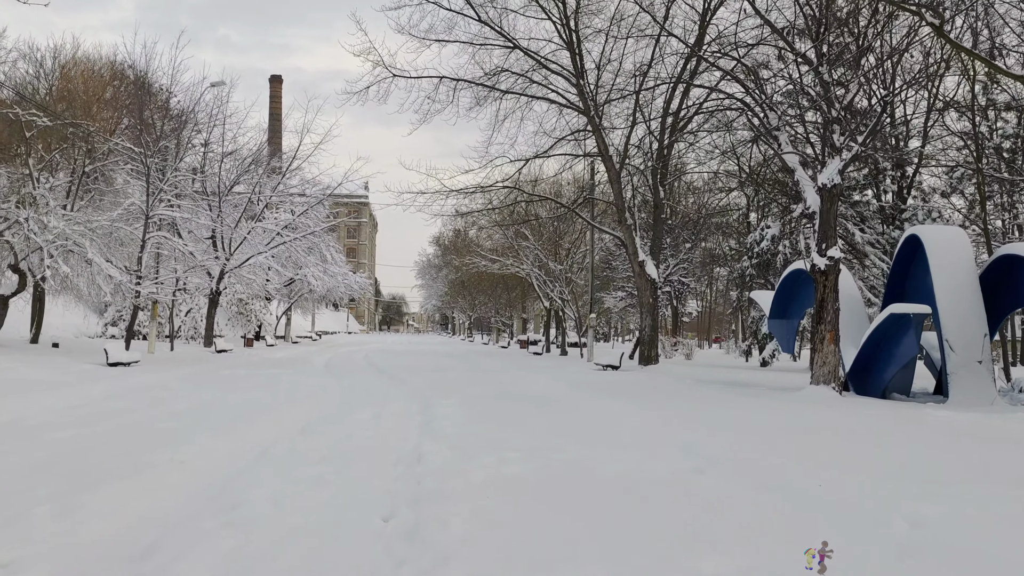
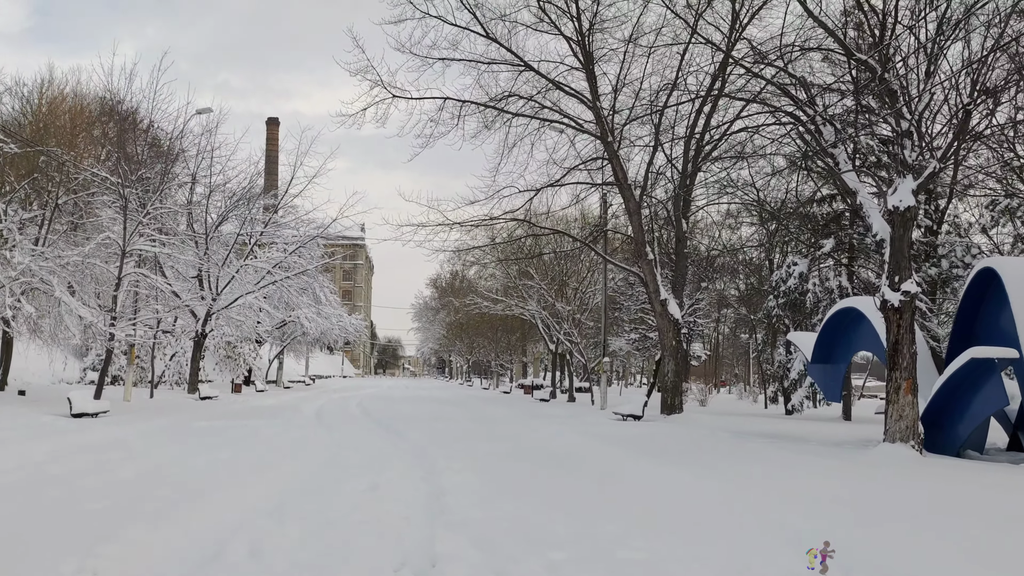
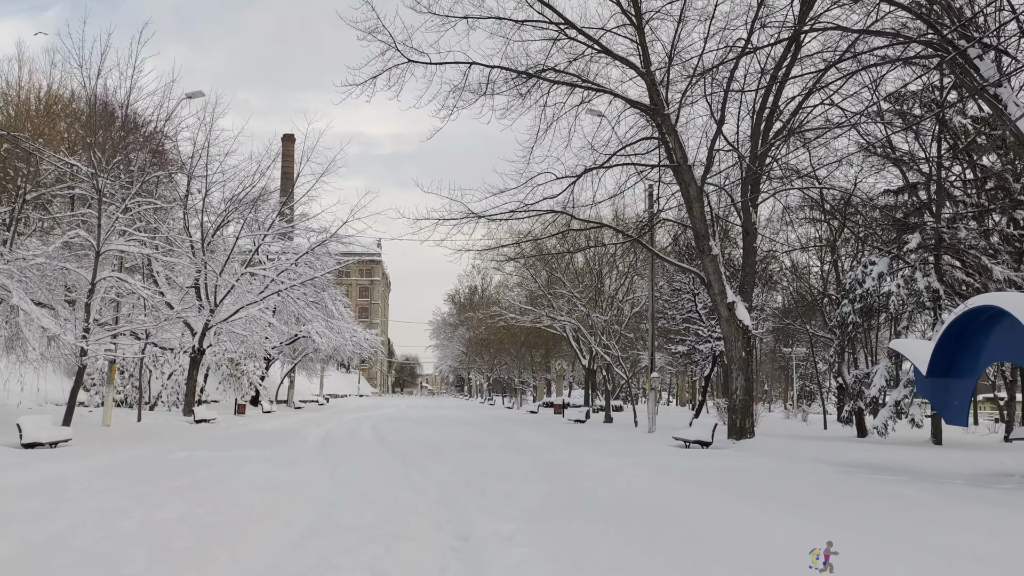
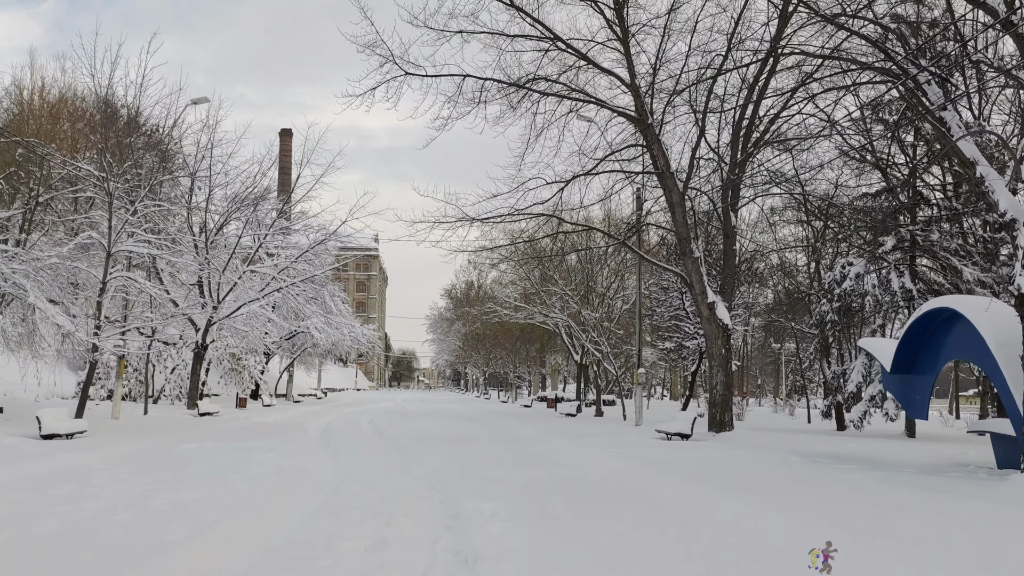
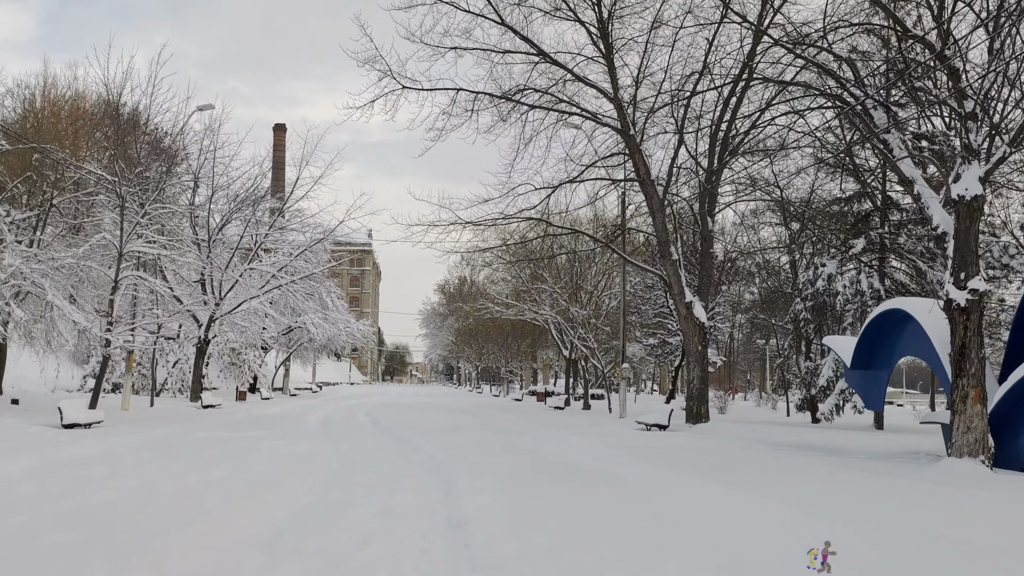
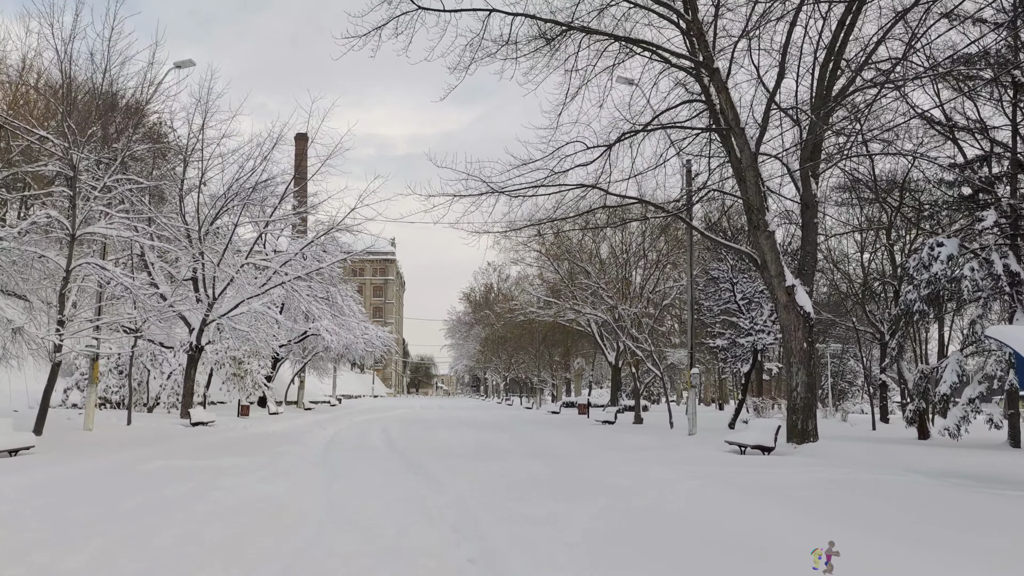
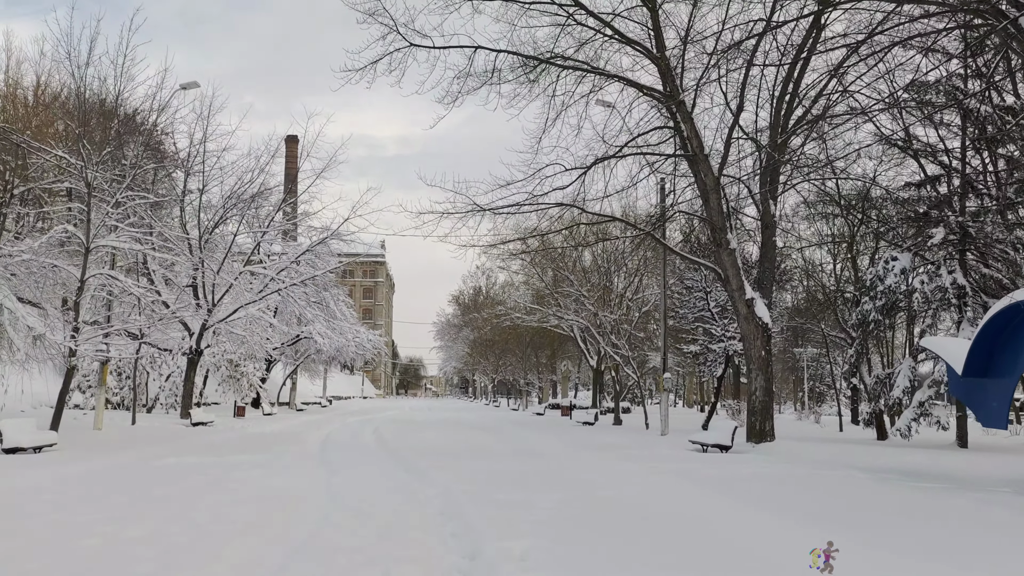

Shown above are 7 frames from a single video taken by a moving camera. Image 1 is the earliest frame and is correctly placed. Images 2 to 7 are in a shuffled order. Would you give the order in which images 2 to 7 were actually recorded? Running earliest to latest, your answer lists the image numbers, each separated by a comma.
2, 5, 4, 3, 7, 6
